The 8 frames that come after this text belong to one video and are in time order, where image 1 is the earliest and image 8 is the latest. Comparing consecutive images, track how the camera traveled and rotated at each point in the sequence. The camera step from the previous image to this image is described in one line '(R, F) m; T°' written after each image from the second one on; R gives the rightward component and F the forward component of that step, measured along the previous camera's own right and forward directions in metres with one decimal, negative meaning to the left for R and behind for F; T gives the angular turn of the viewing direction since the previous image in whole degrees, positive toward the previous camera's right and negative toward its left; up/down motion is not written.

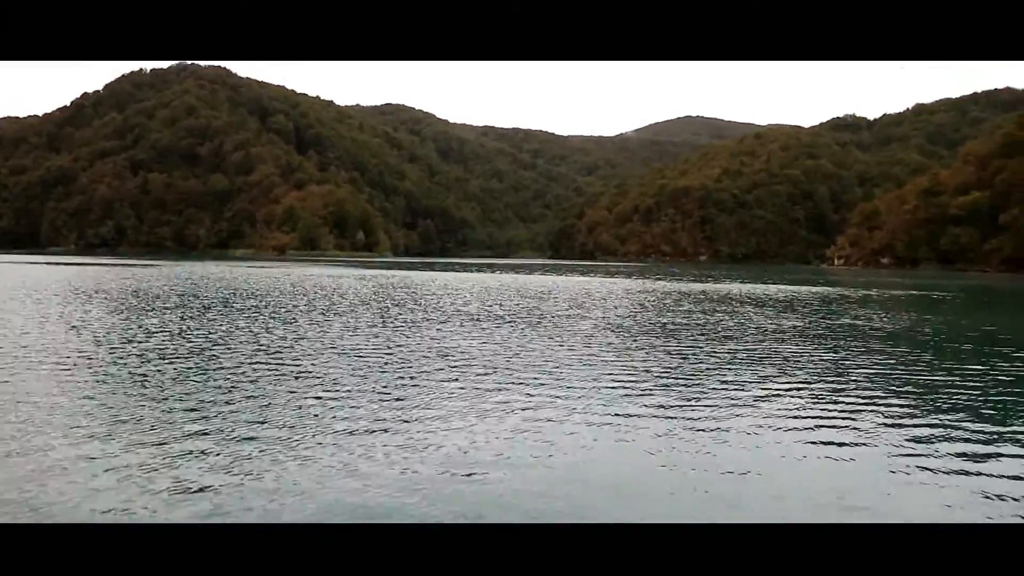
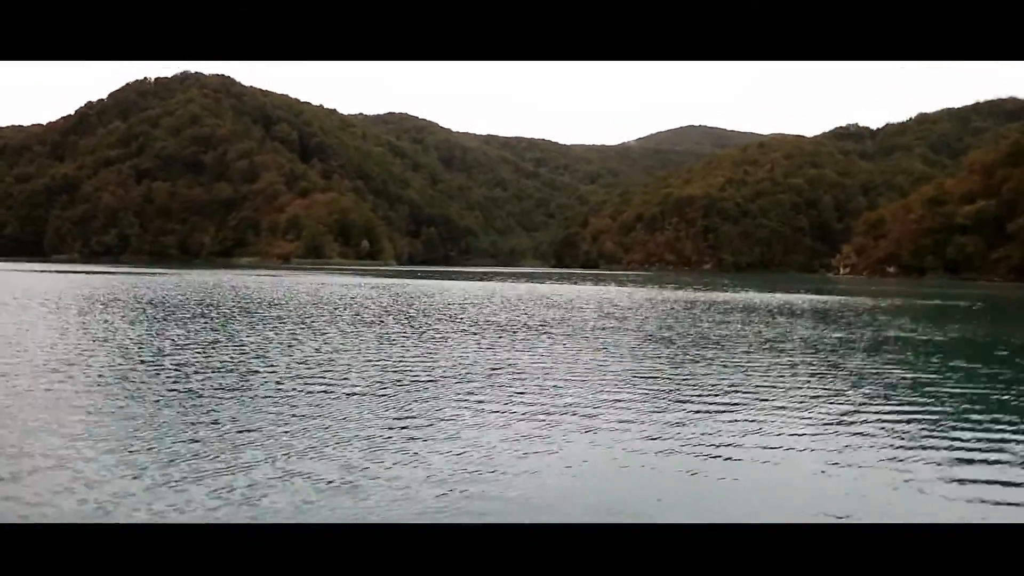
(-0.5, +0.4) m; 0°
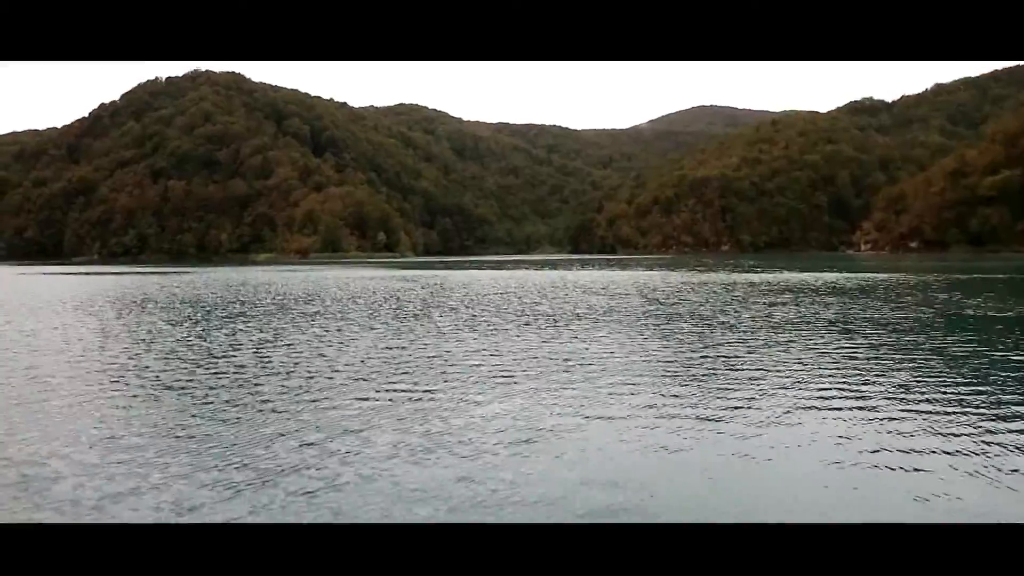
(-0.6, +0.5) m; -1°
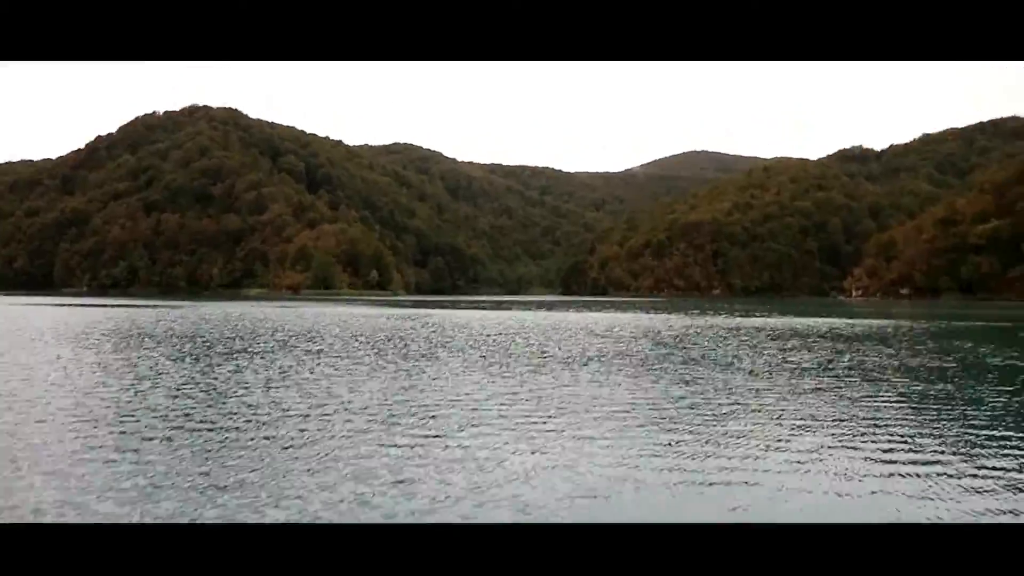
(-0.4, +0.3) m; +1°
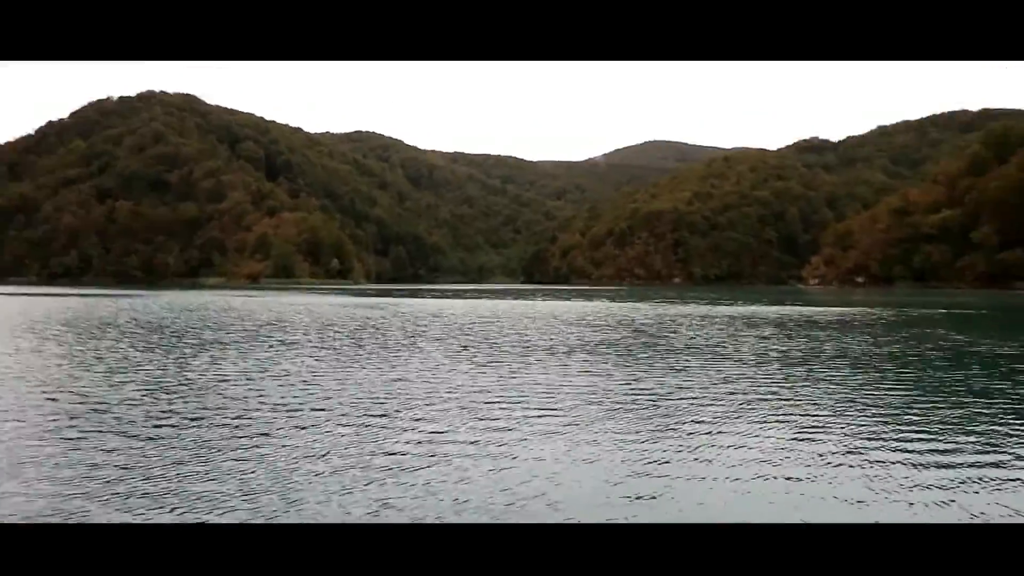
(-0.3, +0.2) m; +3°
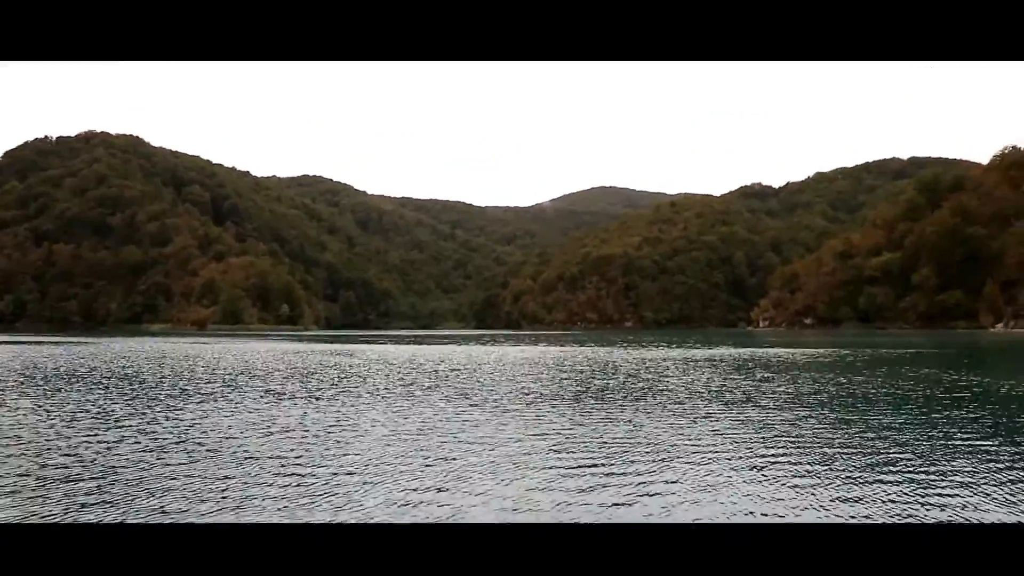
(-1.0, +0.7) m; +4°
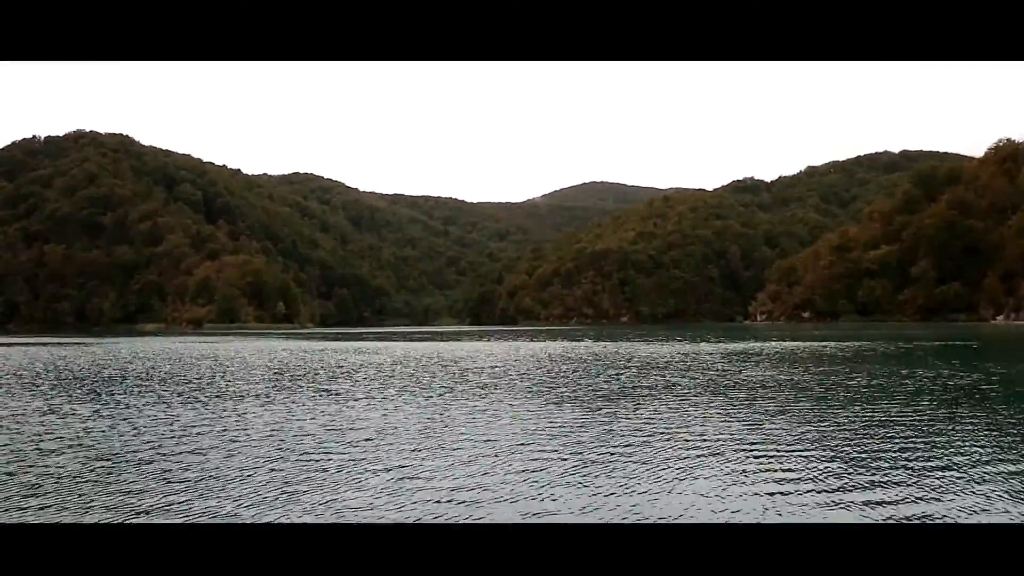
(-1.3, +0.8) m; +1°
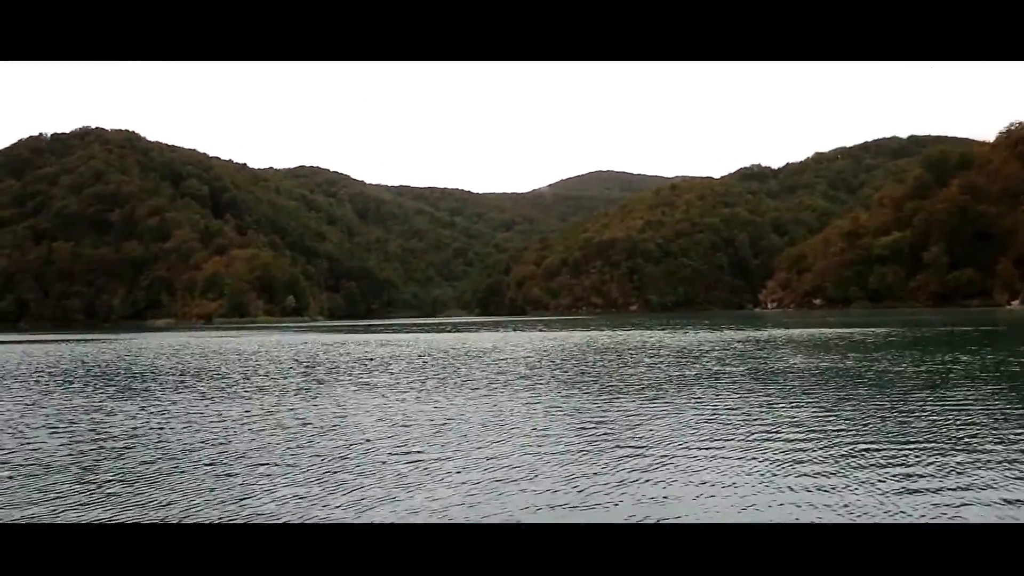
(-0.6, +0.4) m; 0°
